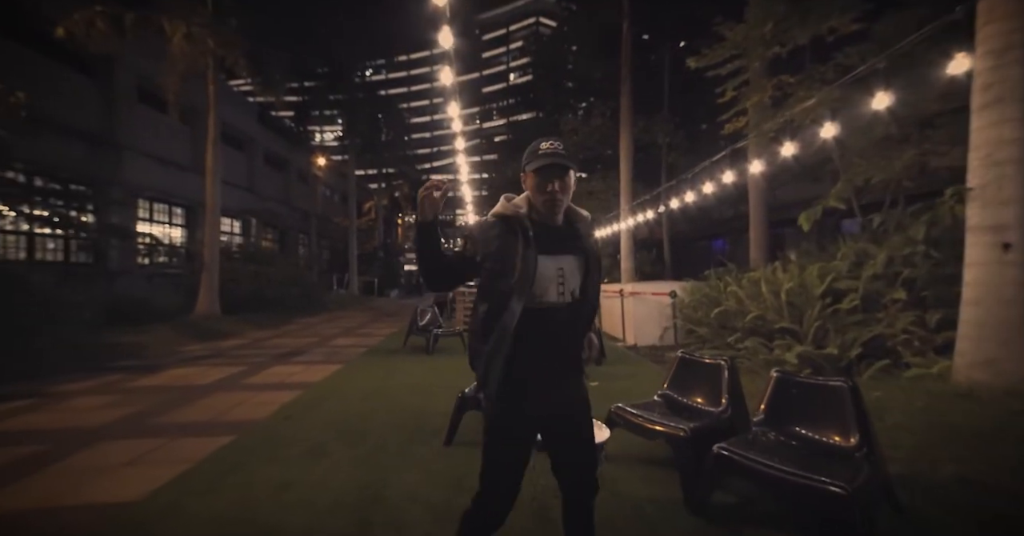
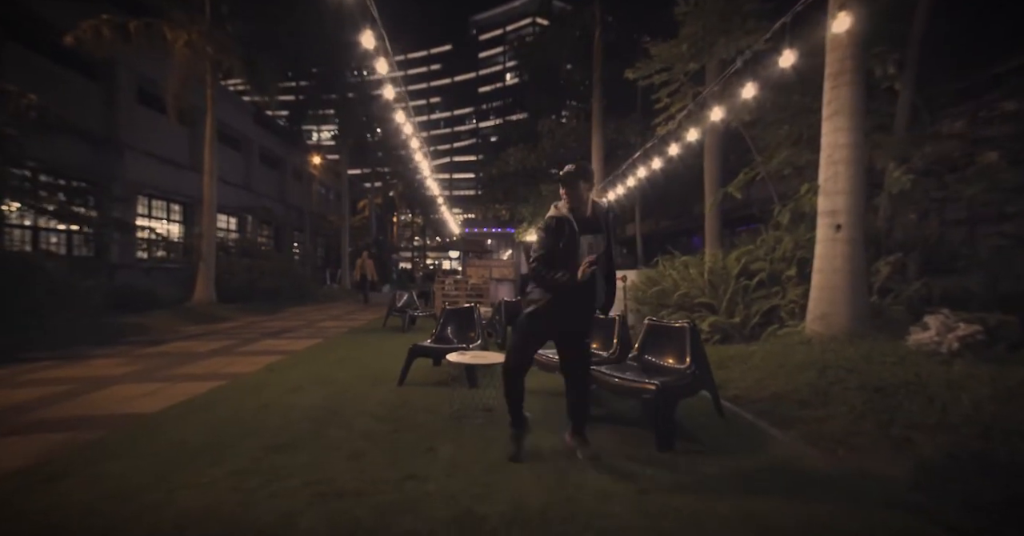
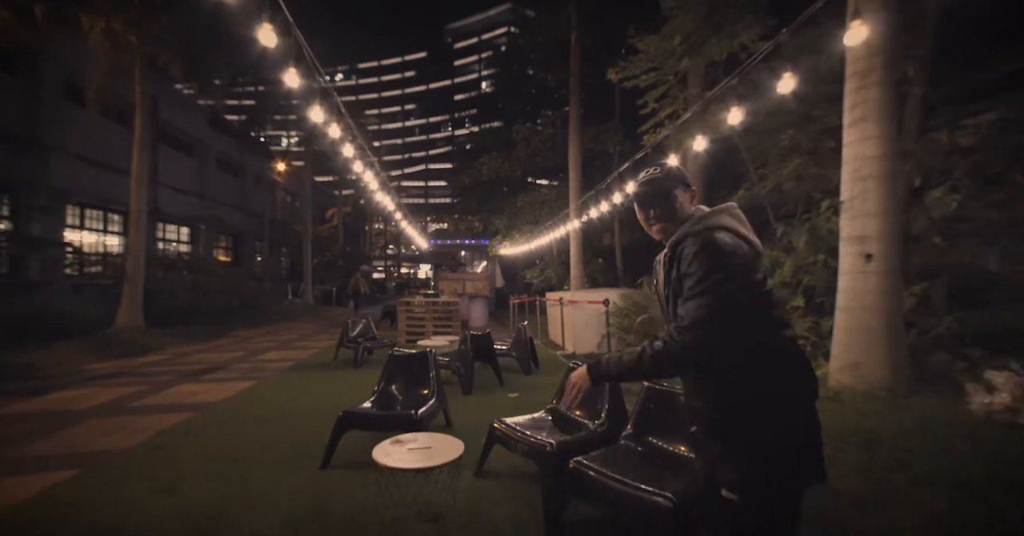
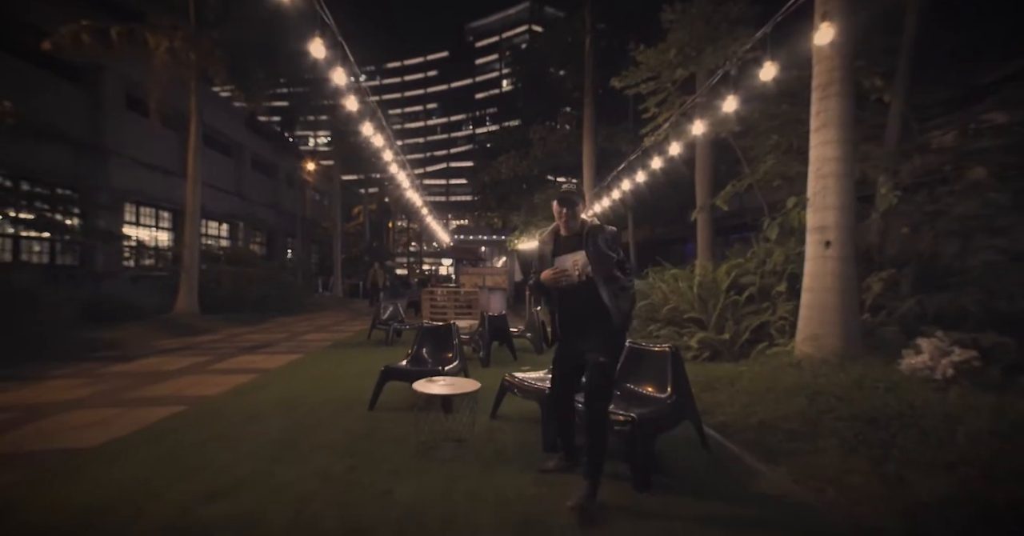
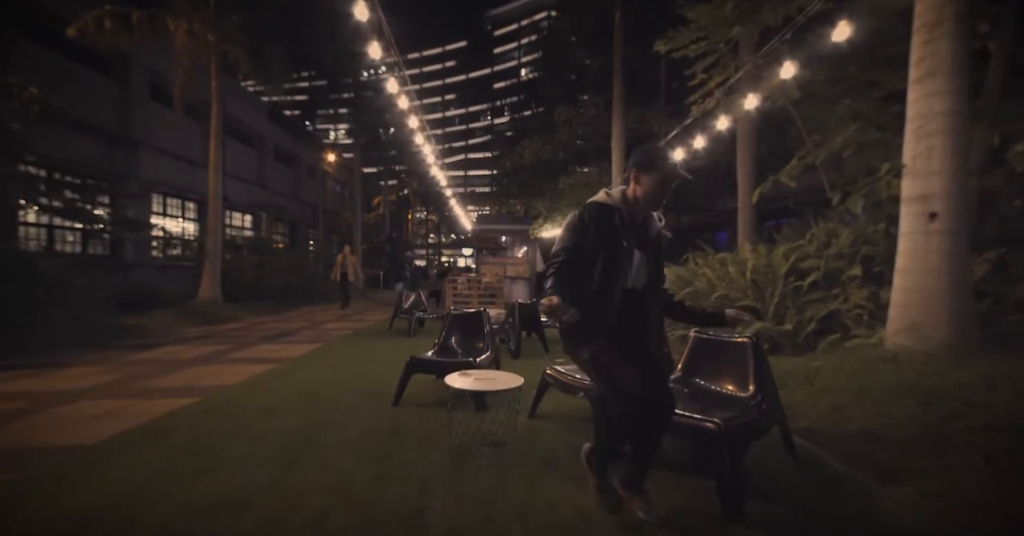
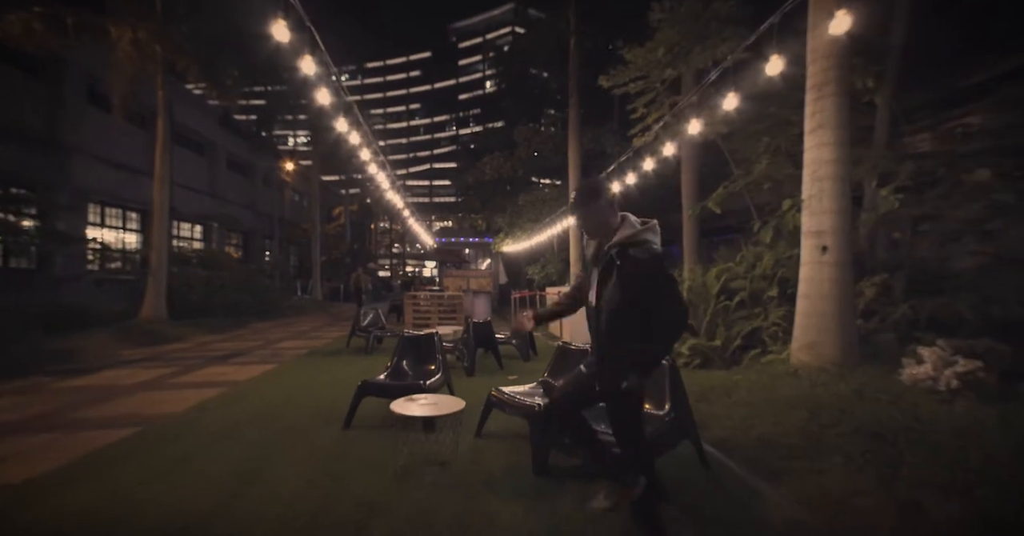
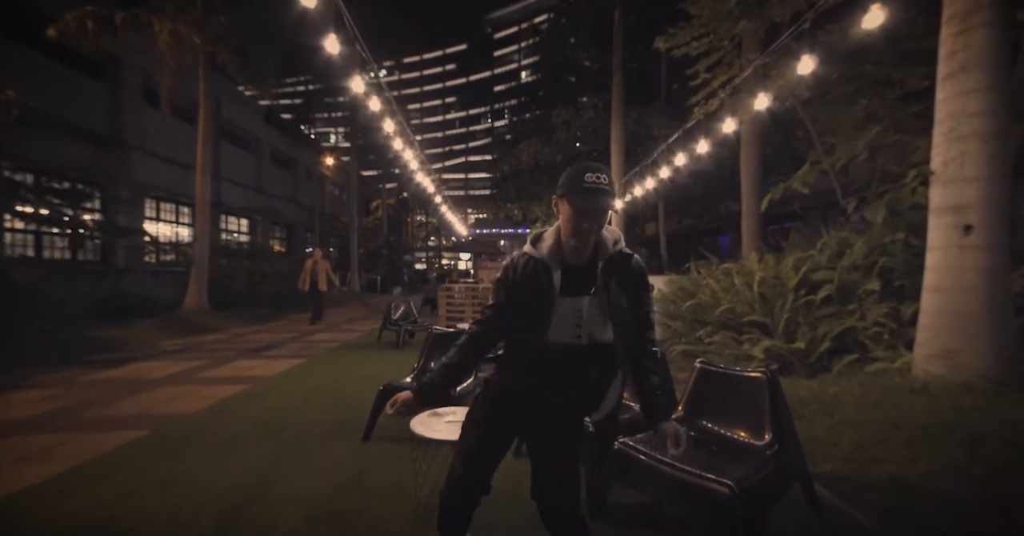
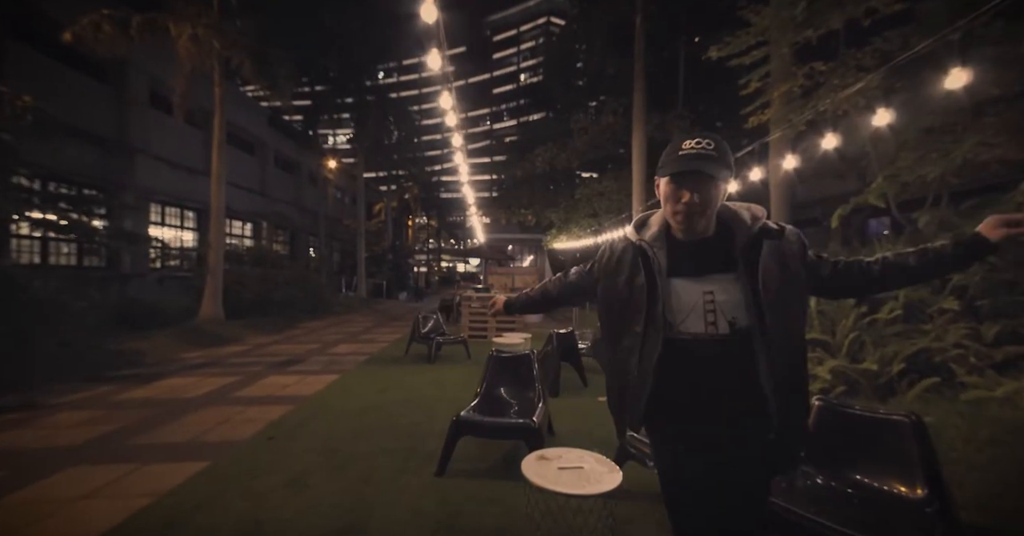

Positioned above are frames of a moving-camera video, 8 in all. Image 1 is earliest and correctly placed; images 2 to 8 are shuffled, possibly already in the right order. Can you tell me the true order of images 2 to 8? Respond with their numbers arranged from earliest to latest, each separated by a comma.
8, 3, 6, 4, 2, 5, 7
